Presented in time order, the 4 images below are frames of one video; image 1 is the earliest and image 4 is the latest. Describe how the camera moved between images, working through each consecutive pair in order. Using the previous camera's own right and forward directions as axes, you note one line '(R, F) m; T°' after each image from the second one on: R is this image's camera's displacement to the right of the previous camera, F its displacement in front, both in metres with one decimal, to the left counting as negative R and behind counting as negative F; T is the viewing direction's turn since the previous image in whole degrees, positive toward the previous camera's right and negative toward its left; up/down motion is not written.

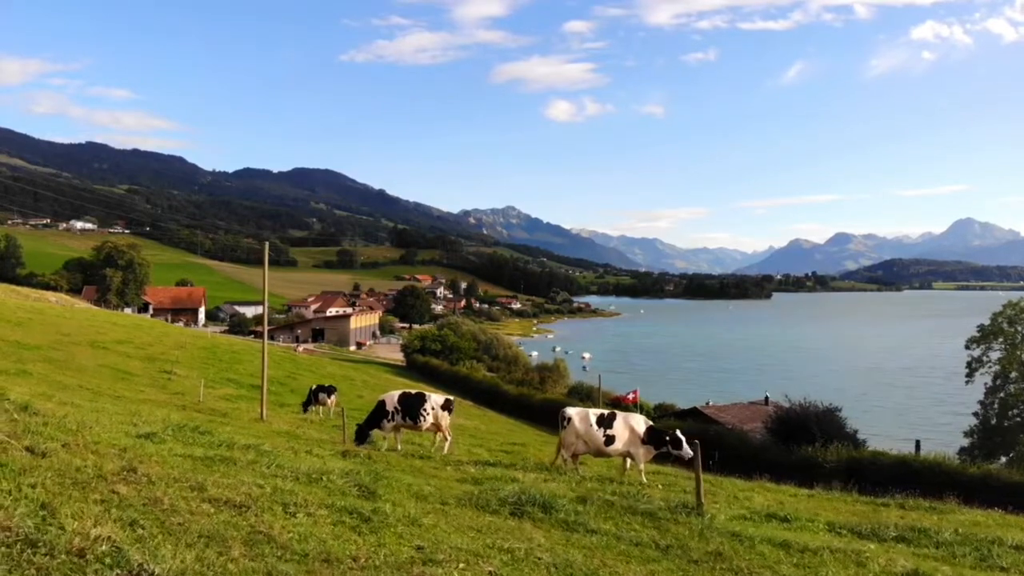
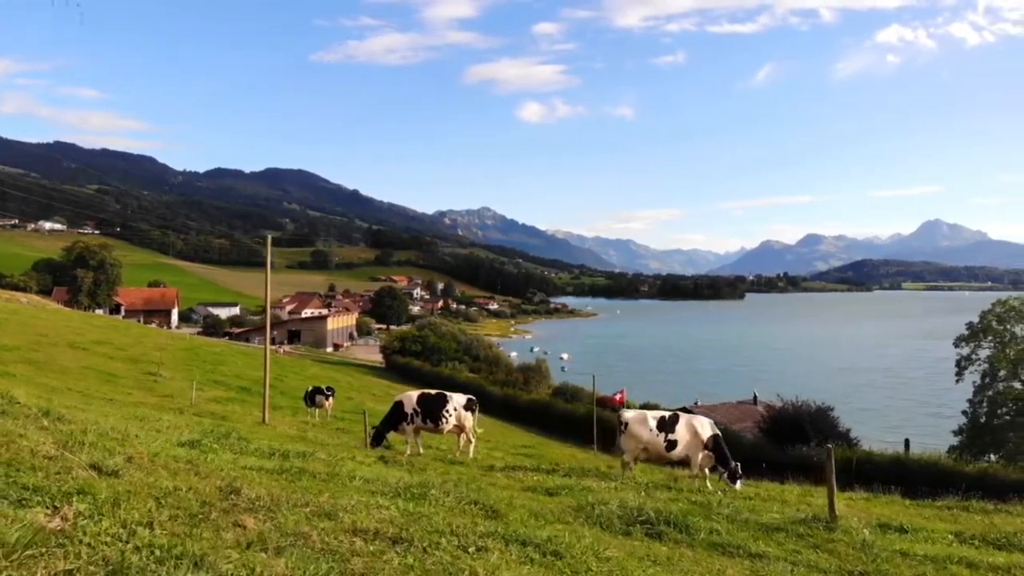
(-0.9, +0.7) m; +2°
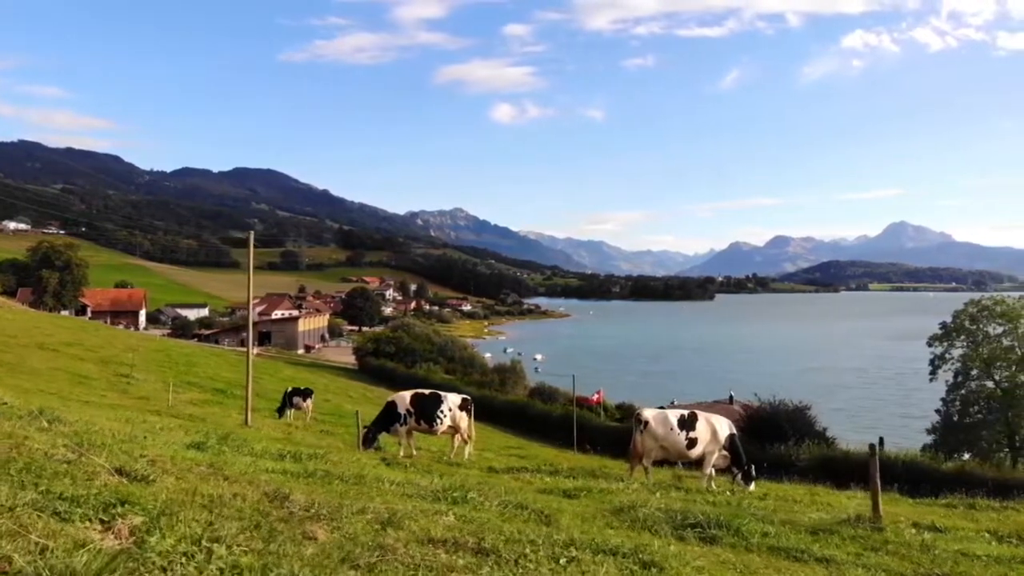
(-0.4, +0.3) m; +2°
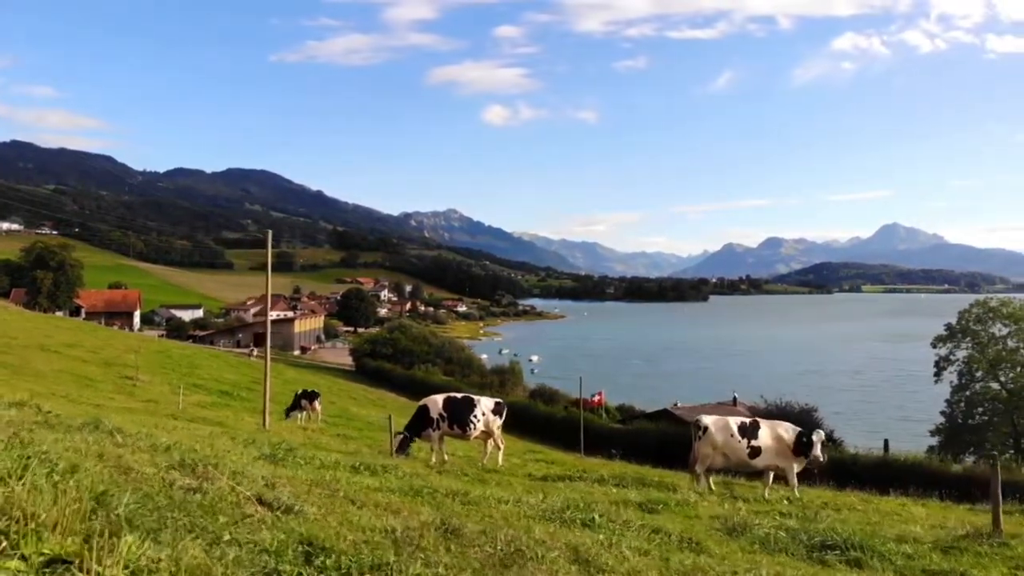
(-0.6, +0.3) m; 0°
